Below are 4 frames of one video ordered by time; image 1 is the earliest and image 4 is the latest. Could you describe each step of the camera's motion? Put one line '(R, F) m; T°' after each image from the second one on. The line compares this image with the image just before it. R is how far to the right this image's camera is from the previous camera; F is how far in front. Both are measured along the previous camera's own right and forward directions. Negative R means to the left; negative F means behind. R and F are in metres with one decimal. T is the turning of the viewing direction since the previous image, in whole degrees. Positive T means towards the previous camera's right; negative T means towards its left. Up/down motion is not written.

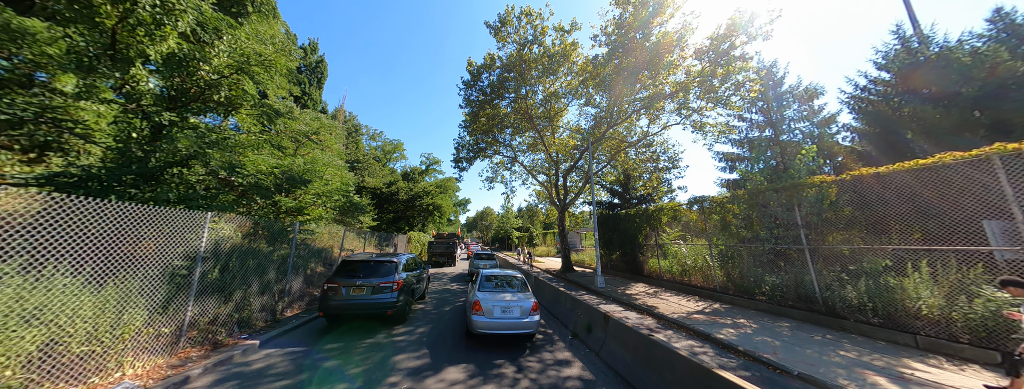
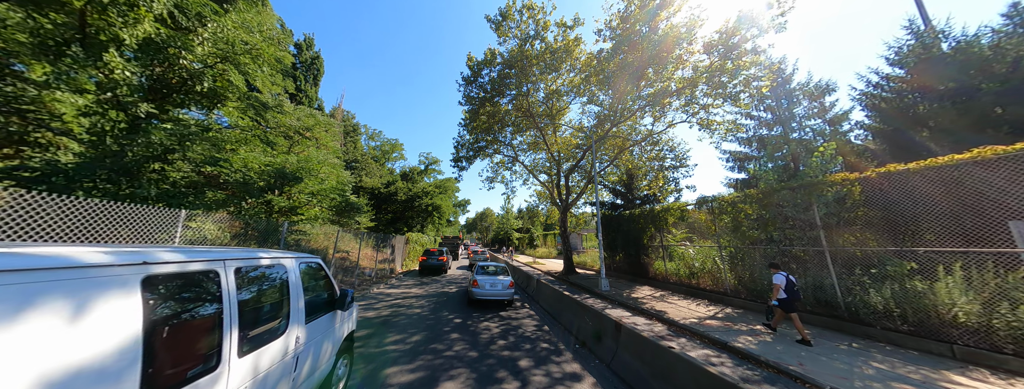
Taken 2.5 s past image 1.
(-0.1, +0.4) m; 0°
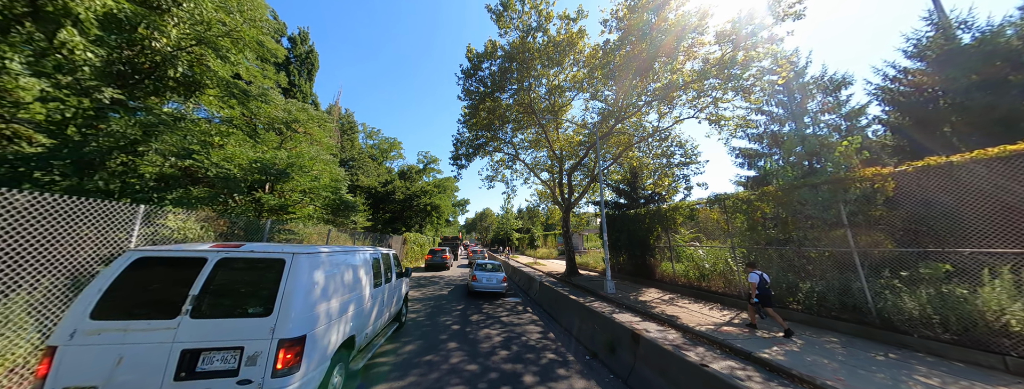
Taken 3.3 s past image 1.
(-0.1, +0.4) m; 0°
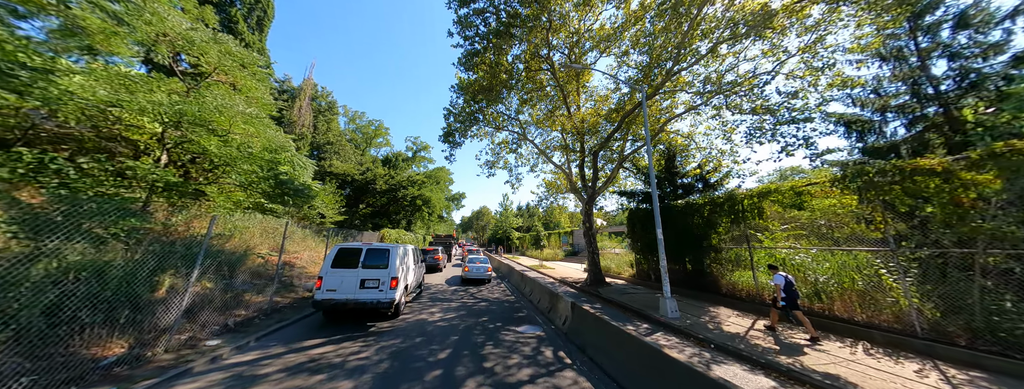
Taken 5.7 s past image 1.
(-0.5, +3.1) m; +1°
